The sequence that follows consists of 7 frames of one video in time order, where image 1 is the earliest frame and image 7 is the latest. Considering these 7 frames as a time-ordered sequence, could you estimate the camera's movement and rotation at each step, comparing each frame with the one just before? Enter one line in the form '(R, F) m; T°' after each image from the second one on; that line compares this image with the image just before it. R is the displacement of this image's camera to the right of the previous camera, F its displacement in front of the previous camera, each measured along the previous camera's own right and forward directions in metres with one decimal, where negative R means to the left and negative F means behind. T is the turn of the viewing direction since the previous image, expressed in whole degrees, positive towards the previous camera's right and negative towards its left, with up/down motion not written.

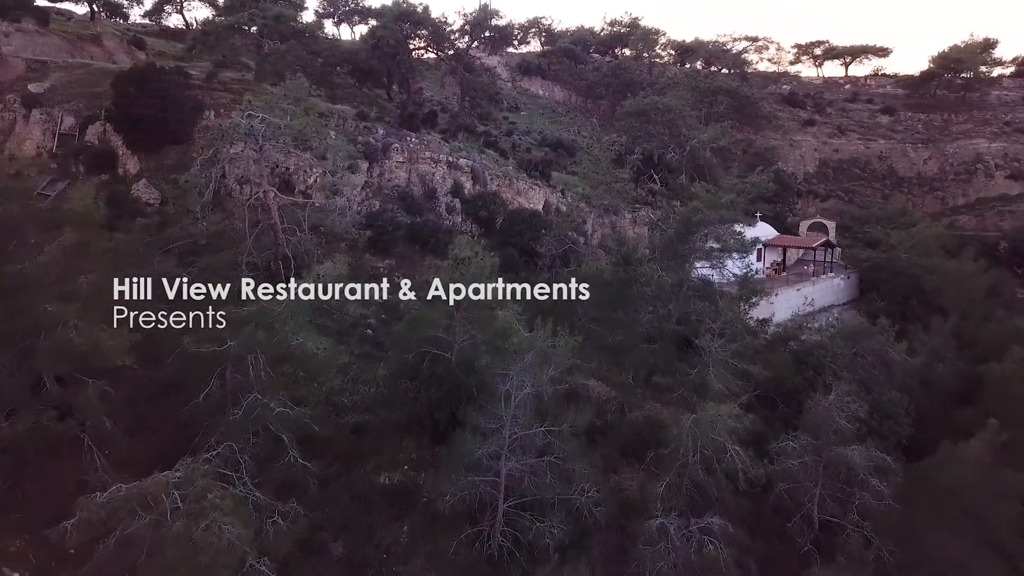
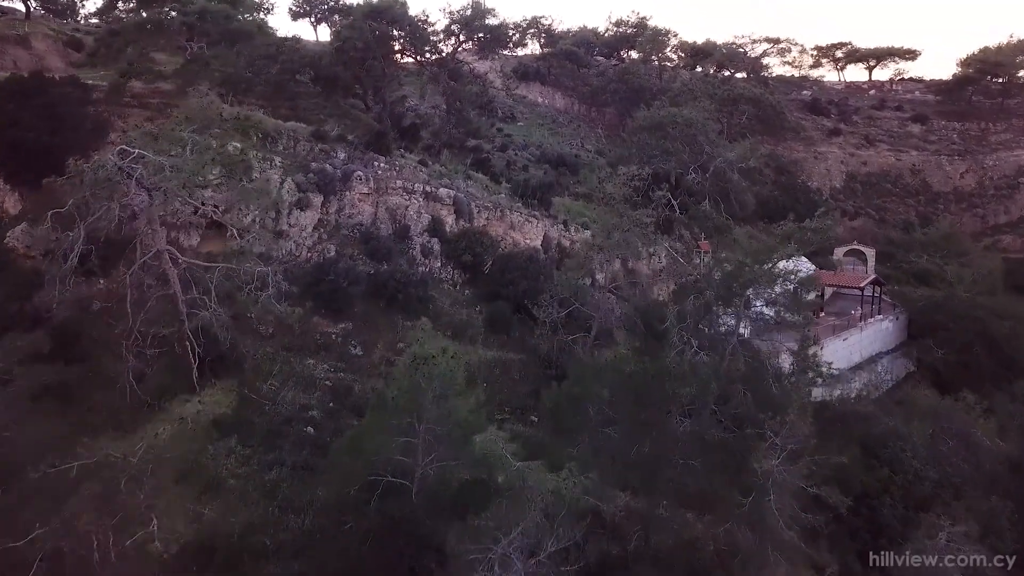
(+0.3, +5.0) m; 0°
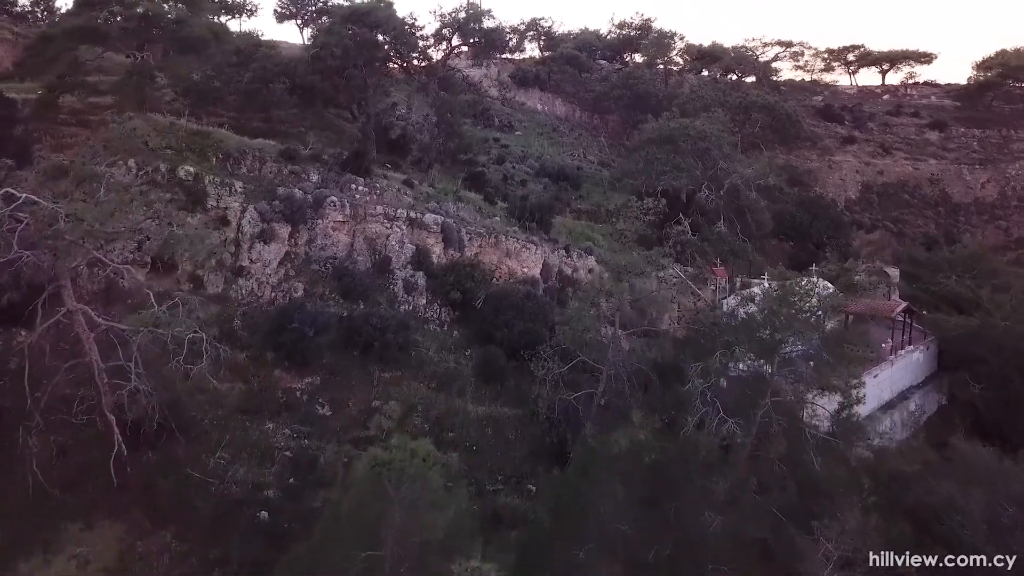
(+0.1, +2.5) m; 0°
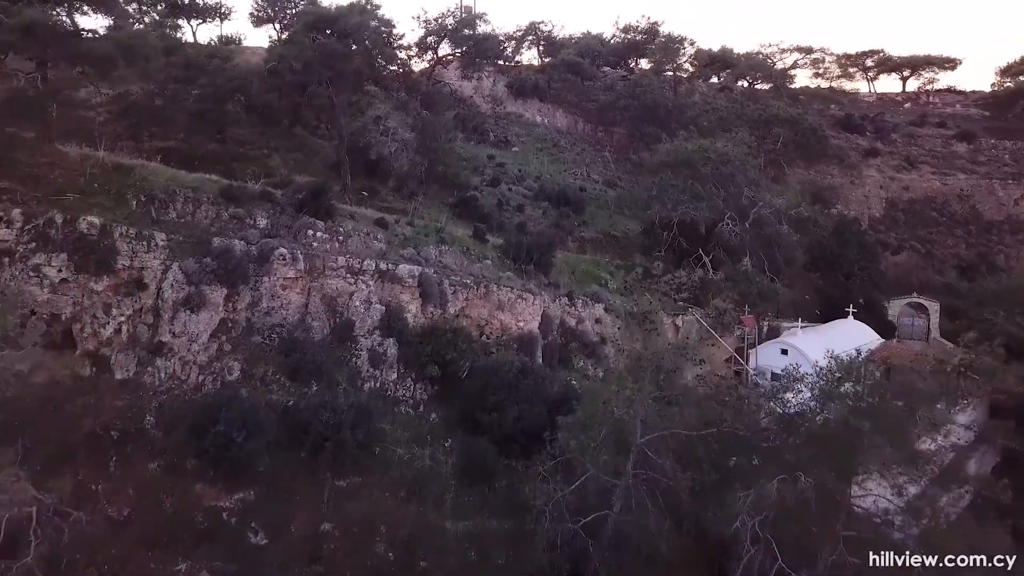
(+0.2, +3.5) m; 0°
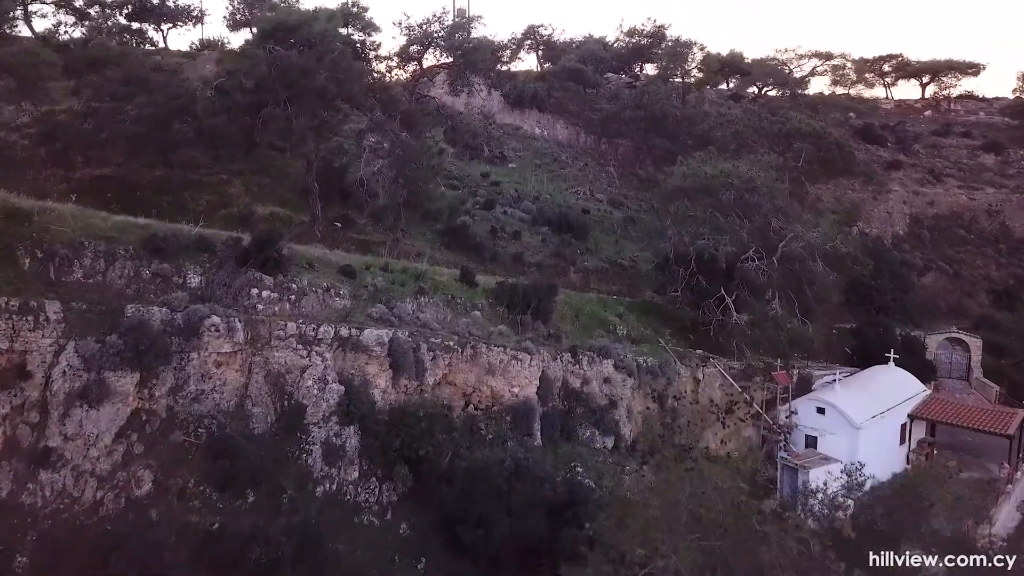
(+0.2, +3.0) m; 0°
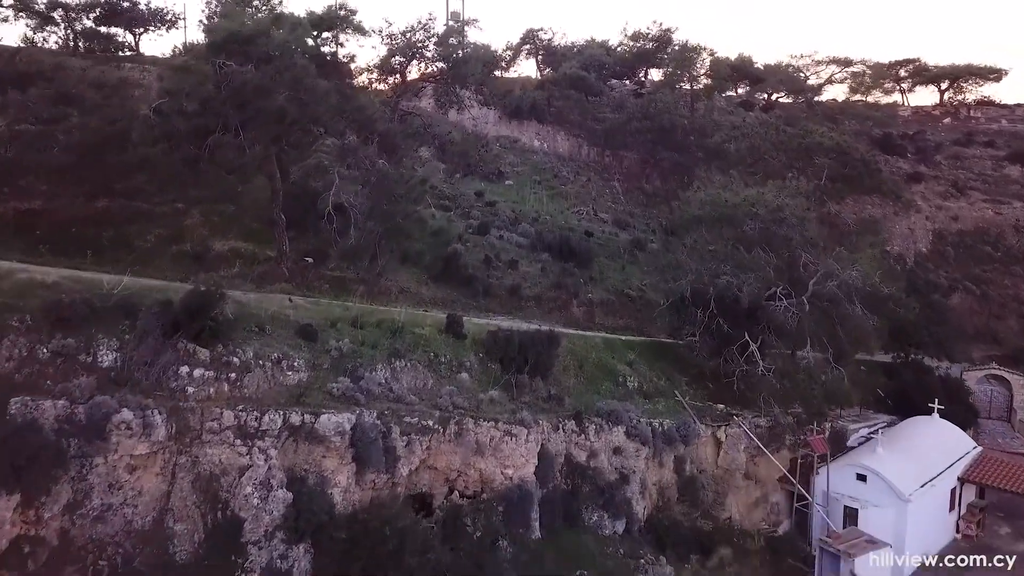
(+0.1, +2.5) m; 0°
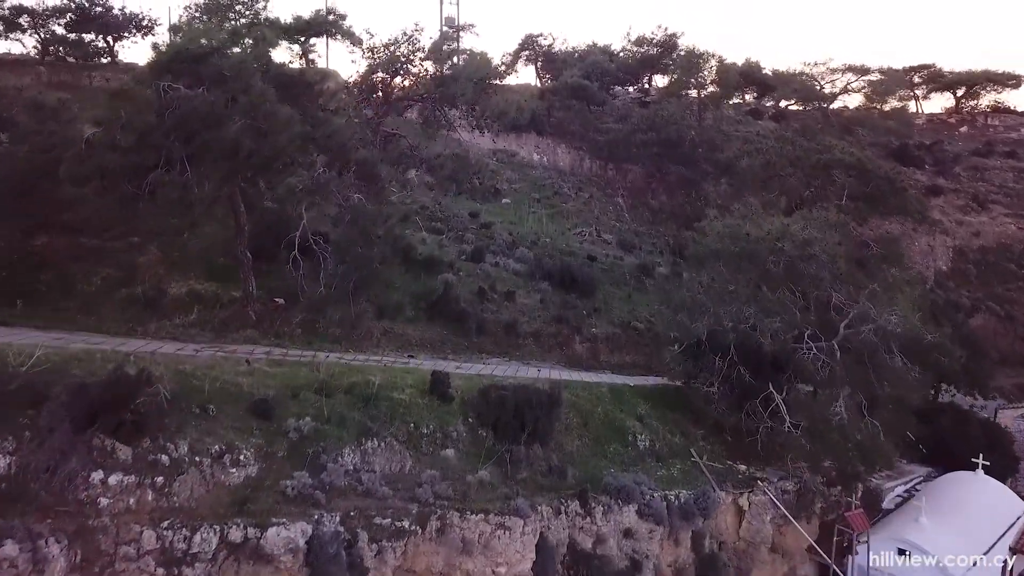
(+0.1, +2.0) m; 0°
